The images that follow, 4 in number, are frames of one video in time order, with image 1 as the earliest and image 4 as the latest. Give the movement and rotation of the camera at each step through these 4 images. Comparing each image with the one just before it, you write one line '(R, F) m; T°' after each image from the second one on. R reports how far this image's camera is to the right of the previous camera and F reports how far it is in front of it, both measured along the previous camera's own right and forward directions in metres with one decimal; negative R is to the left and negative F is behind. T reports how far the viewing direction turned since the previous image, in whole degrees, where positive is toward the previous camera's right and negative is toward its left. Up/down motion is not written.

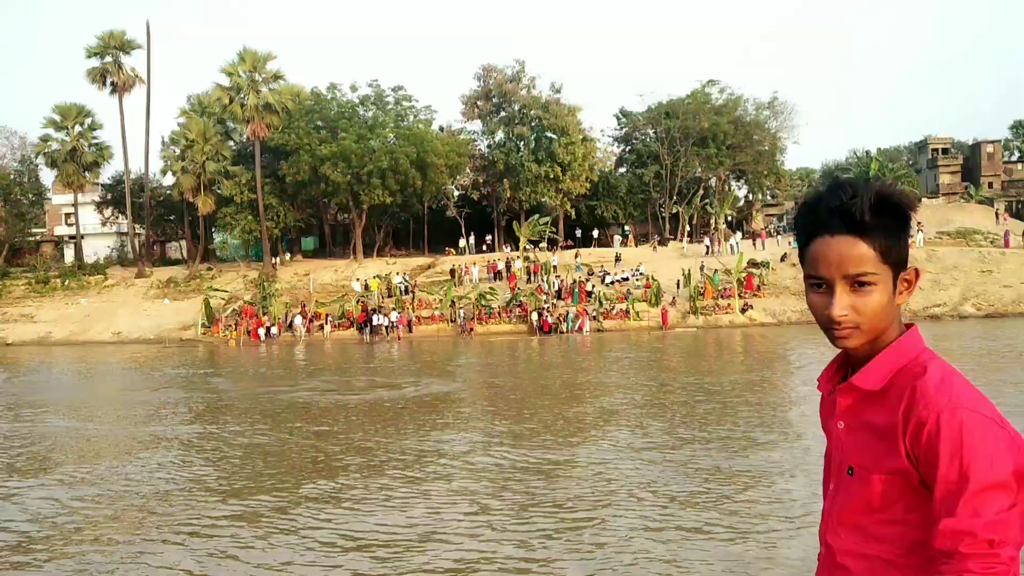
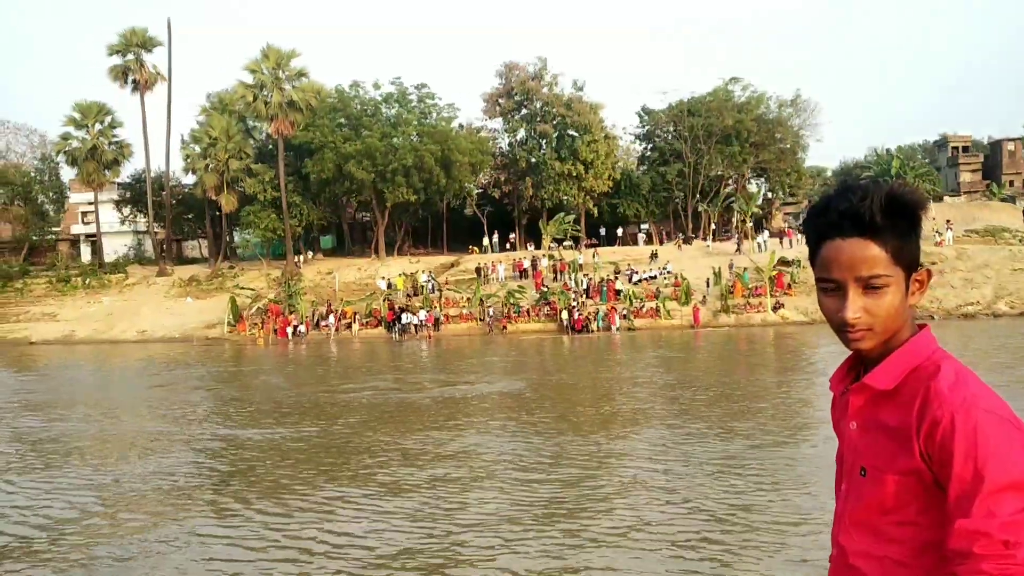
(-0.6, +0.2) m; 0°
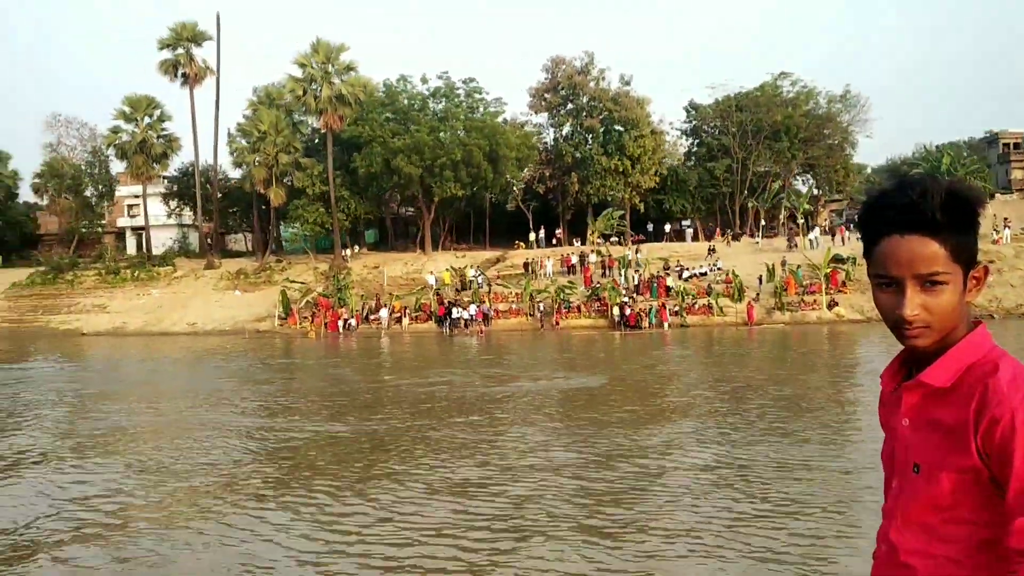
(-0.8, 0.0) m; -1°
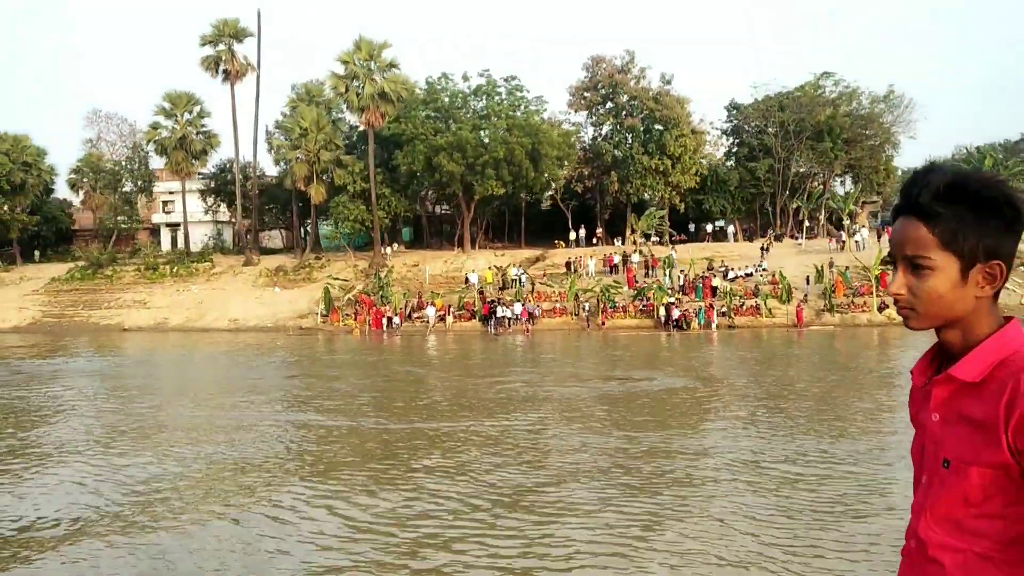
(-1.3, +0.1) m; 0°
